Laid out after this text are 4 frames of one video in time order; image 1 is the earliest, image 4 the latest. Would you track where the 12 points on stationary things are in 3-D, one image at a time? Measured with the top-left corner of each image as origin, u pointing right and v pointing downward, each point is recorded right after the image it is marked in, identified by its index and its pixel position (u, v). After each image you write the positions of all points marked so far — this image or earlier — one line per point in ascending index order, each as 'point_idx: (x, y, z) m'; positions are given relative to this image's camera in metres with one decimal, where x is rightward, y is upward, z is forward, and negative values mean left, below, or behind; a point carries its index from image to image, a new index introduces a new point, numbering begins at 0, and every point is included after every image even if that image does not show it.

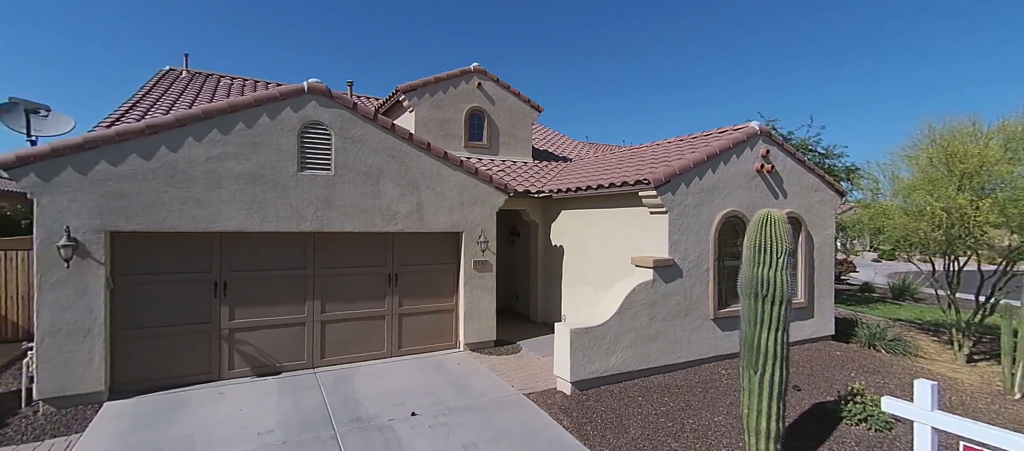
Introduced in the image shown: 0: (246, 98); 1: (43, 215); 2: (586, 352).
0: (-4.8, +2.3, +7.5) m
1: (-7.2, +0.2, +6.4) m
2: (+1.3, -2.2, +7.3) m
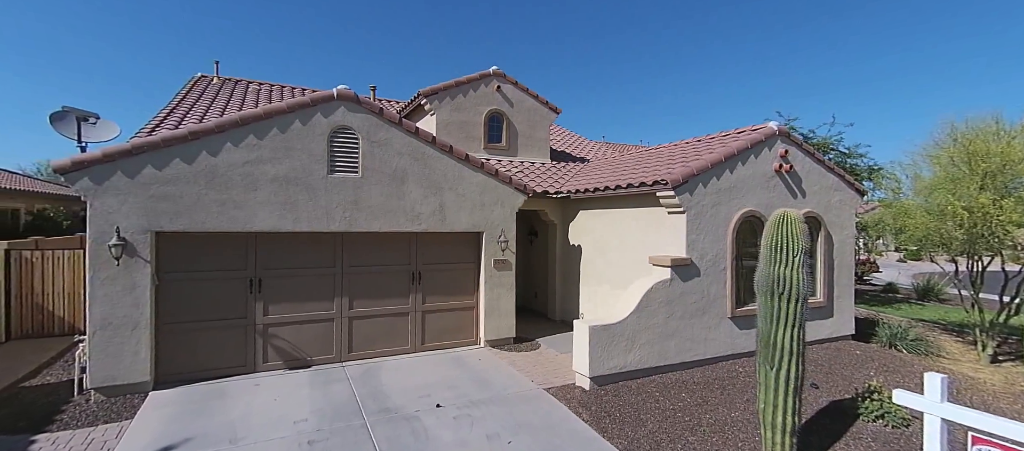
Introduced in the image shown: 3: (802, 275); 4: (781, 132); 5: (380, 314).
0: (-4.4, +2.3, +7.9) m
1: (-6.8, +0.2, +6.9) m
2: (+1.7, -2.2, +7.5) m
3: (+3.7, -0.6, +5.3) m
4: (+5.9, +2.1, +9.2) m
5: (-2.9, -1.9, +9.2) m
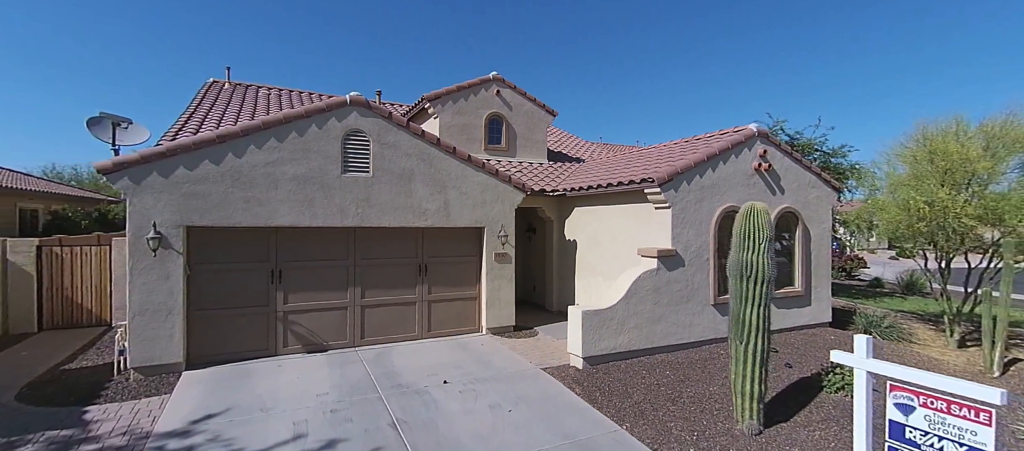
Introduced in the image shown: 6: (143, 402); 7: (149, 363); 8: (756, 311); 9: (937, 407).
0: (-4.4, +2.4, +8.6) m
1: (-6.8, +0.2, +7.6) m
2: (+1.7, -2.1, +8.3) m
3: (+3.7, -0.5, +6.1) m
4: (+5.9, +2.2, +10.0) m
5: (-2.9, -1.8, +9.9) m
6: (-6.1, -2.9, +6.9) m
7: (-6.7, -2.6, +7.8) m
8: (+3.4, -1.2, +5.8) m
9: (+3.8, -1.6, +3.7) m
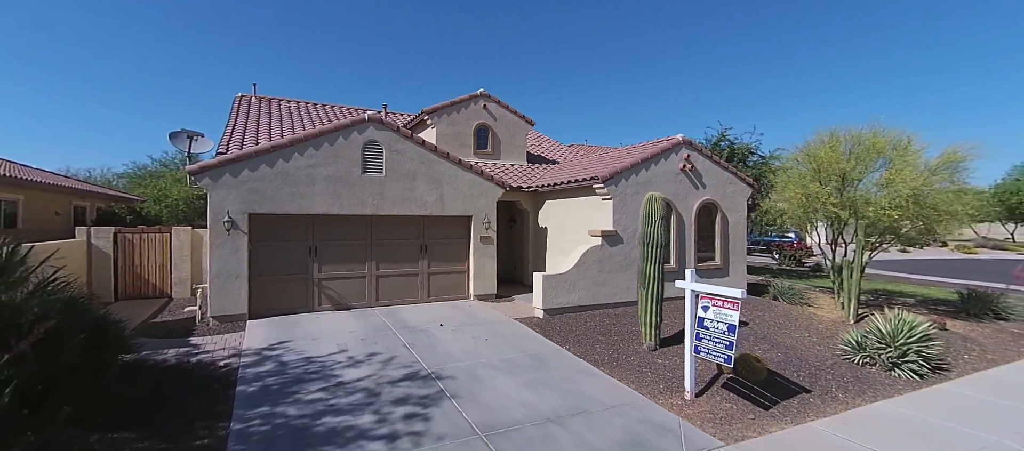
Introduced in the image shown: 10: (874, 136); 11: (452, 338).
0: (-5.0, +2.7, +11.5) m
1: (-7.4, +0.6, +10.4) m
2: (+1.1, -1.7, +11.1) m
3: (+3.1, -0.1, +9.0) m
4: (+5.3, +2.6, +12.9) m
5: (-3.5, -1.5, +12.8) m
6: (-6.6, -2.6, +9.7) m
7: (-7.3, -2.2, +10.6) m
8: (+2.8, -0.8, +8.7) m
9: (+3.3, -1.3, +6.6) m
10: (+10.4, +2.5, +12.1) m
11: (-1.4, -2.6, +9.6) m
